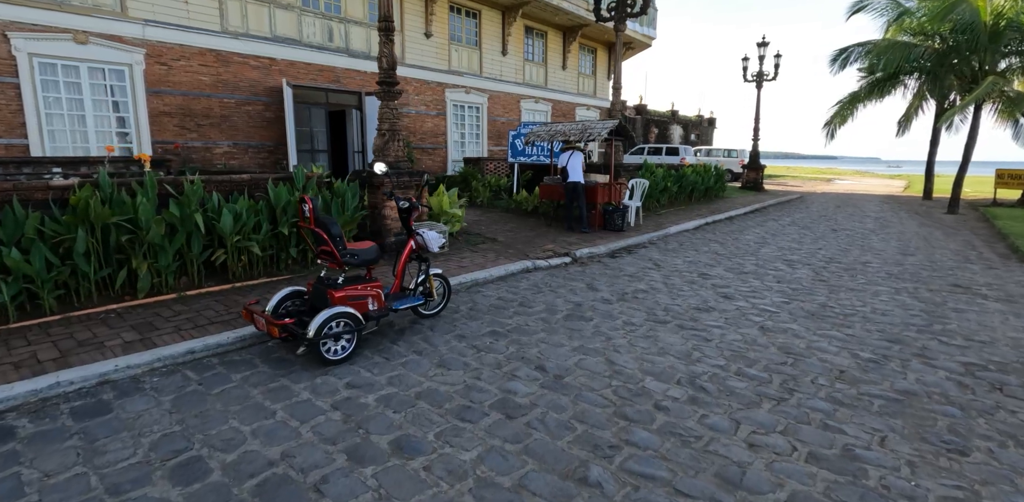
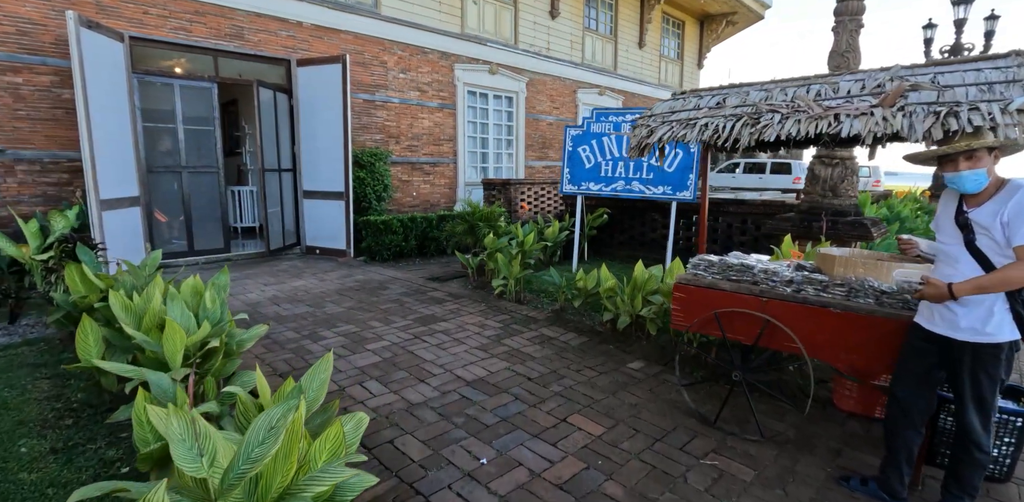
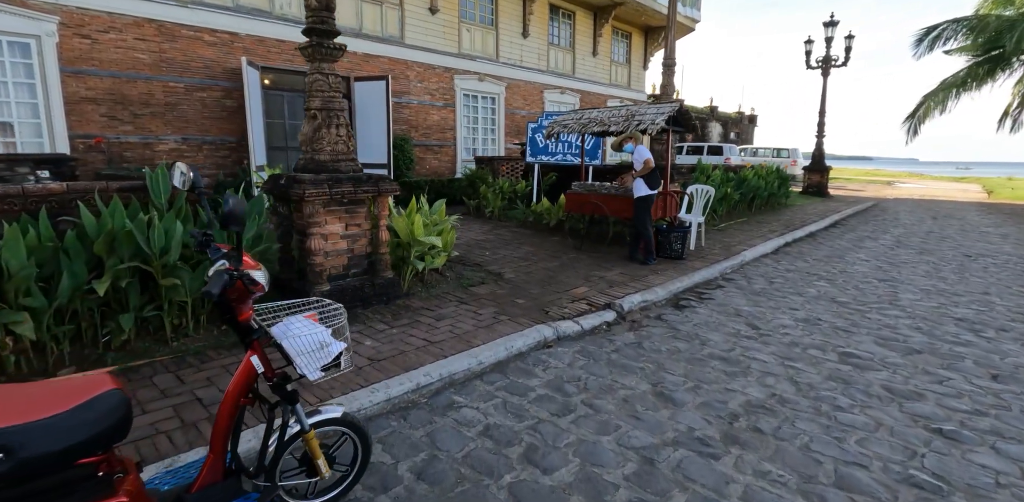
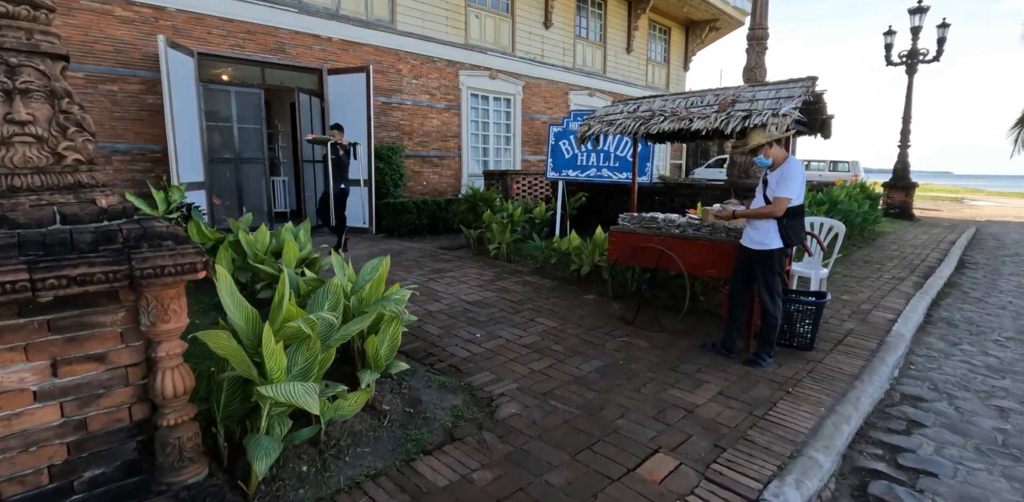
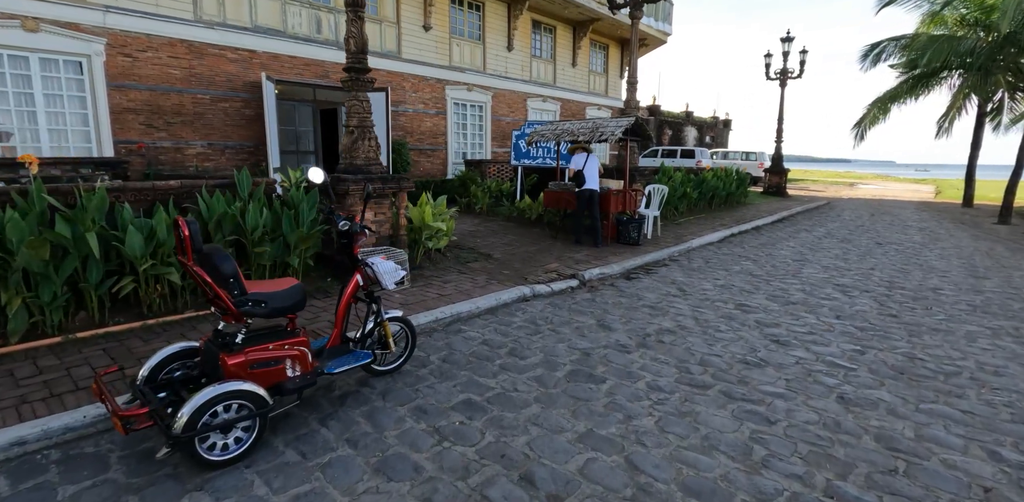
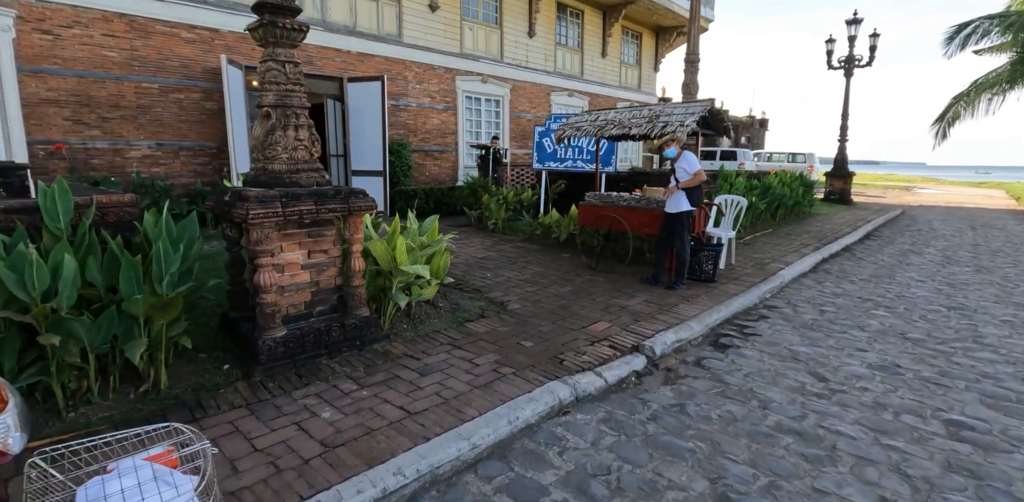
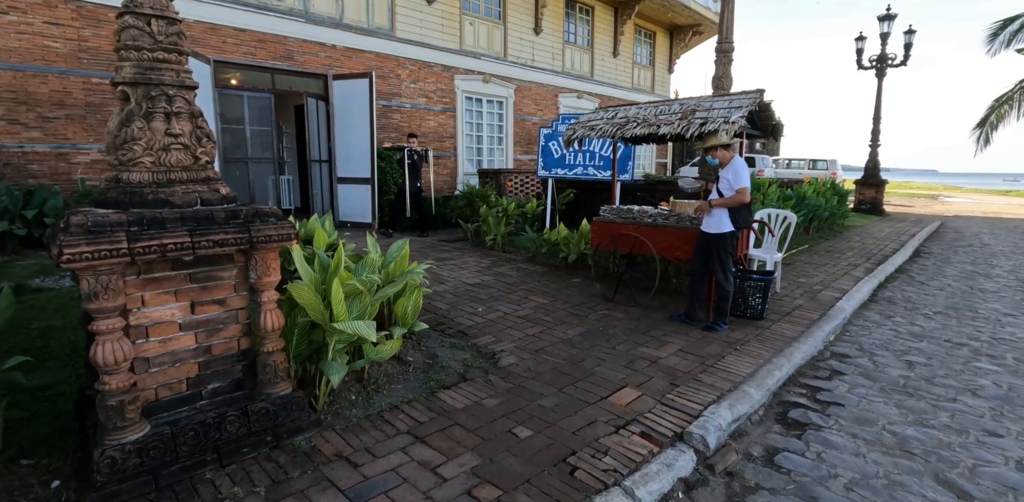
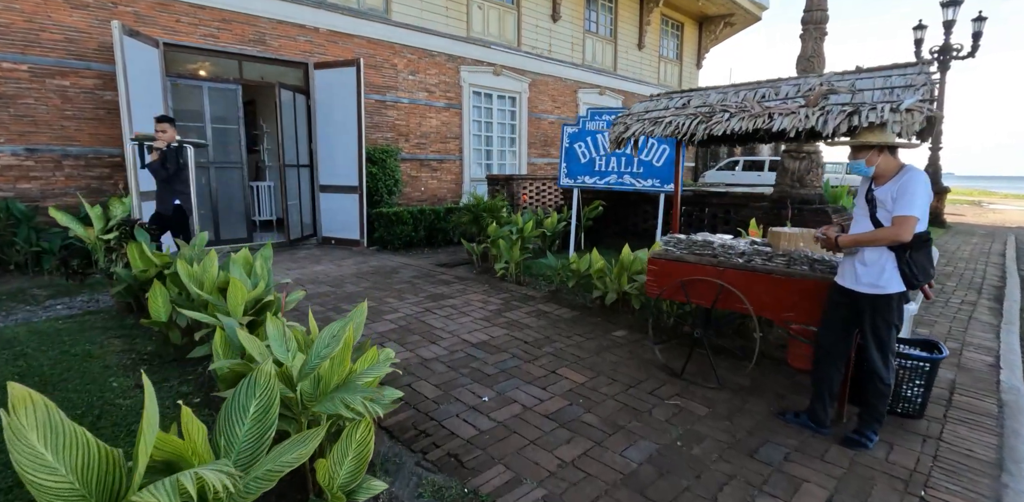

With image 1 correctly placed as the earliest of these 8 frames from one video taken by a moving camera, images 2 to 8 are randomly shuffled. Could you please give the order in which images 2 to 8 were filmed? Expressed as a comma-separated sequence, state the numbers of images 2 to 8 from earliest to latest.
5, 3, 6, 7, 4, 8, 2
